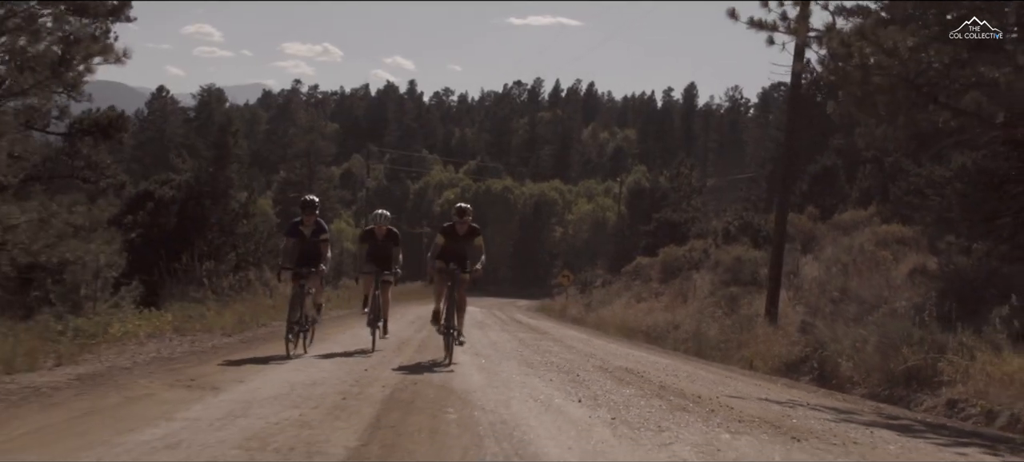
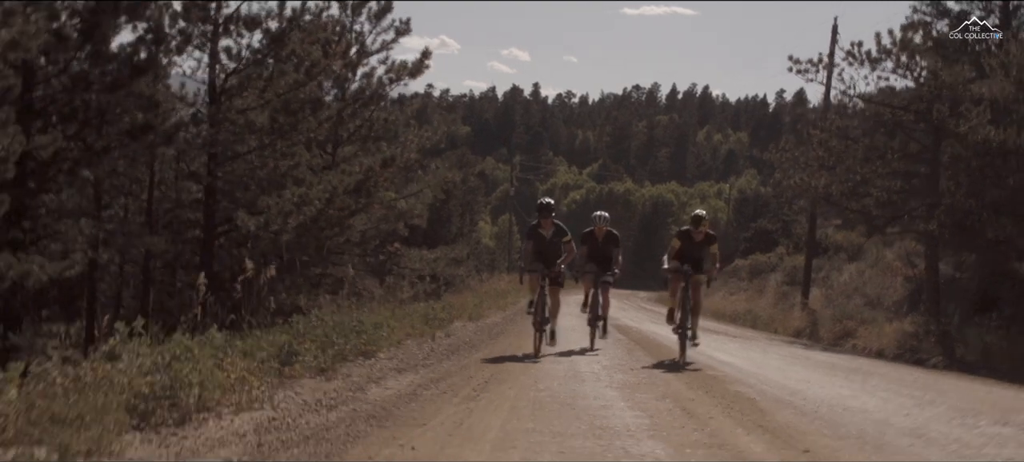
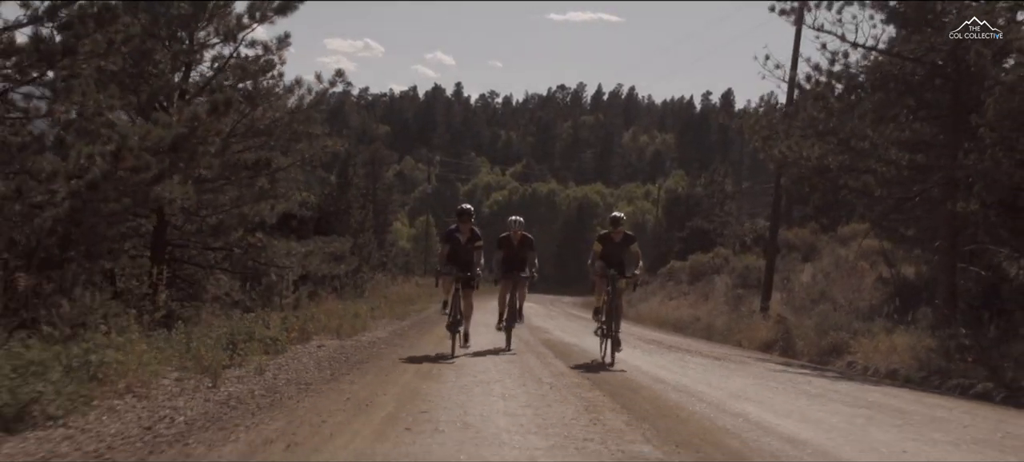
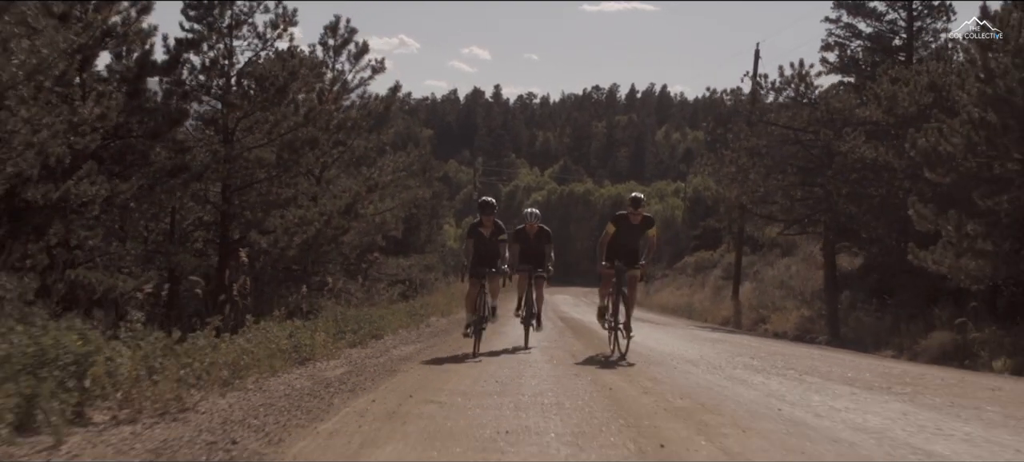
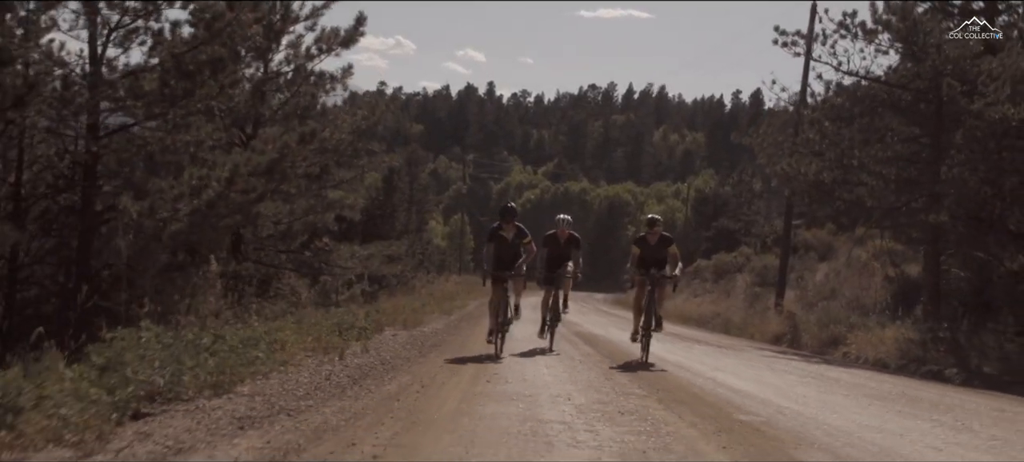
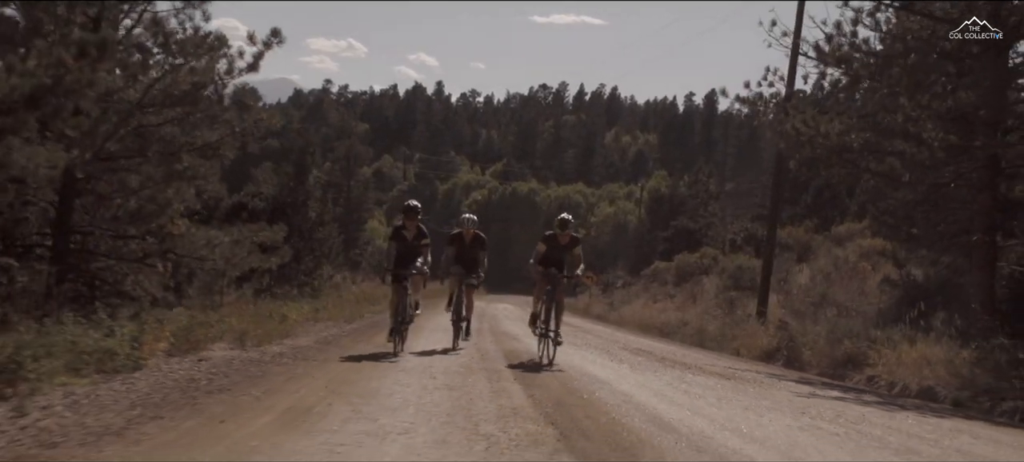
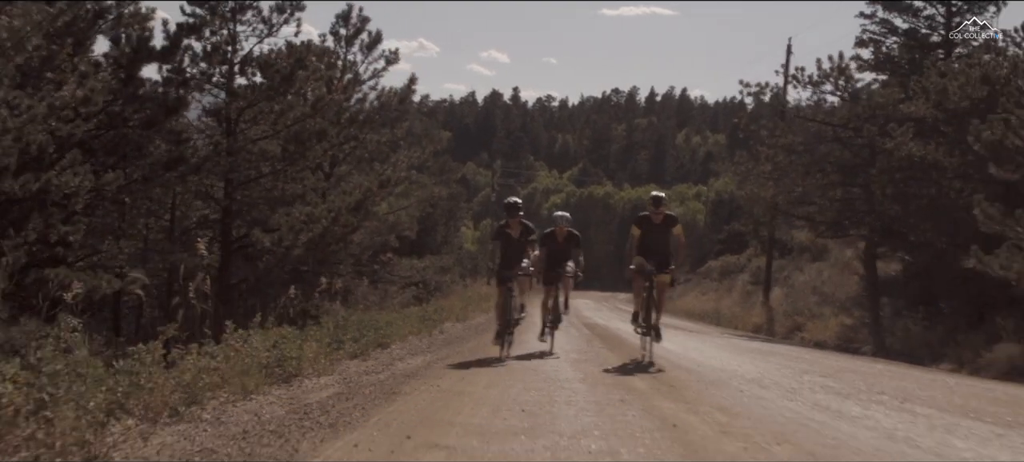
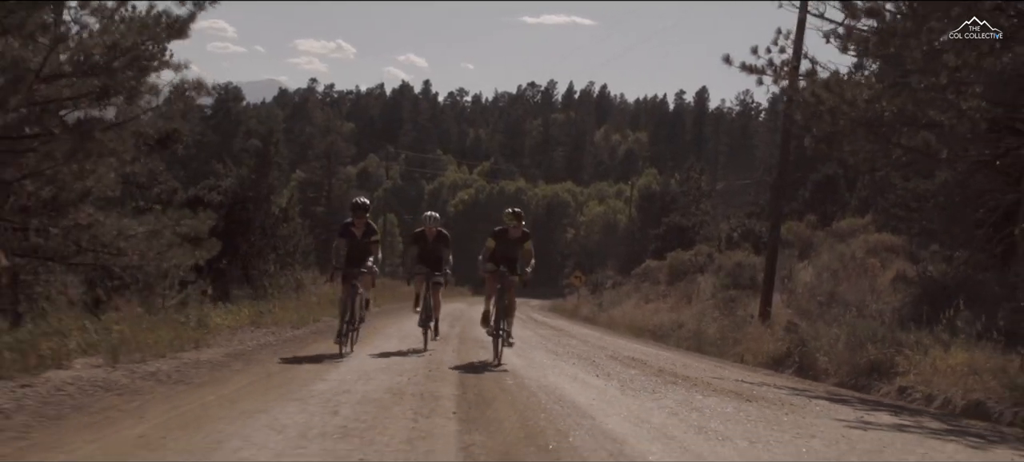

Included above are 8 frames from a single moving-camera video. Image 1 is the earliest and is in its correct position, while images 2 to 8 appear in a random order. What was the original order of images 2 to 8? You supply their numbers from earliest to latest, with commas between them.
8, 6, 3, 5, 2, 7, 4
